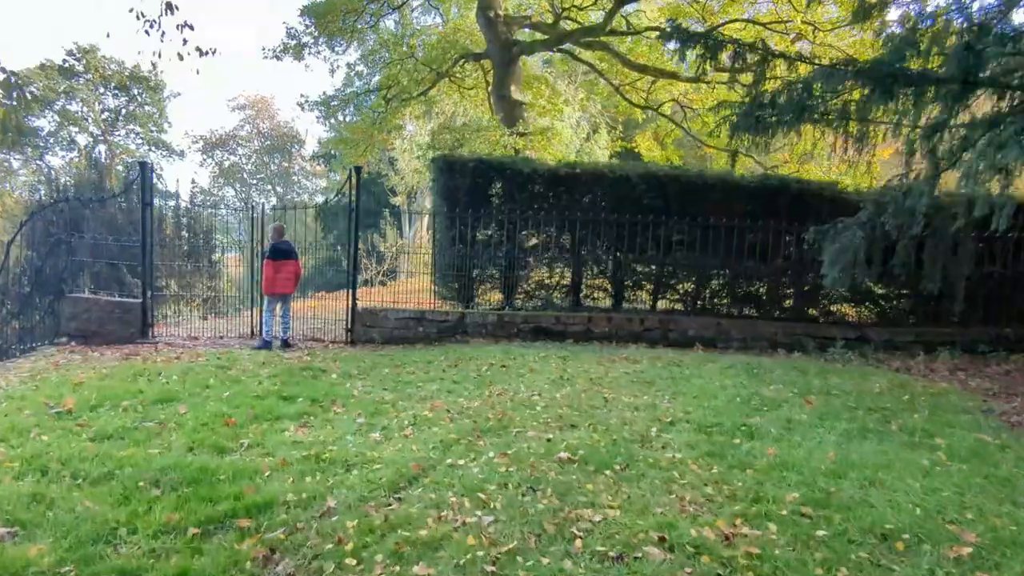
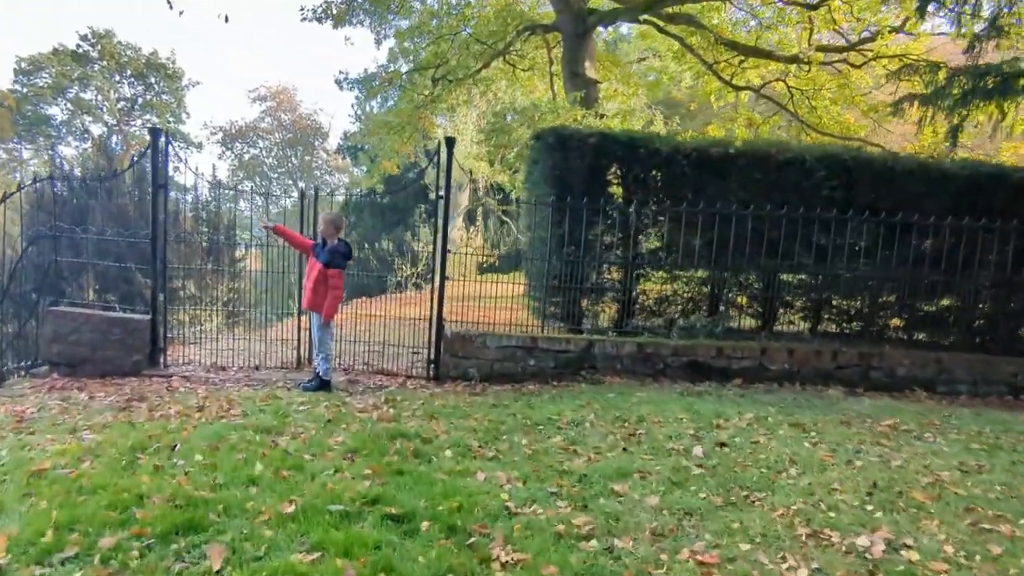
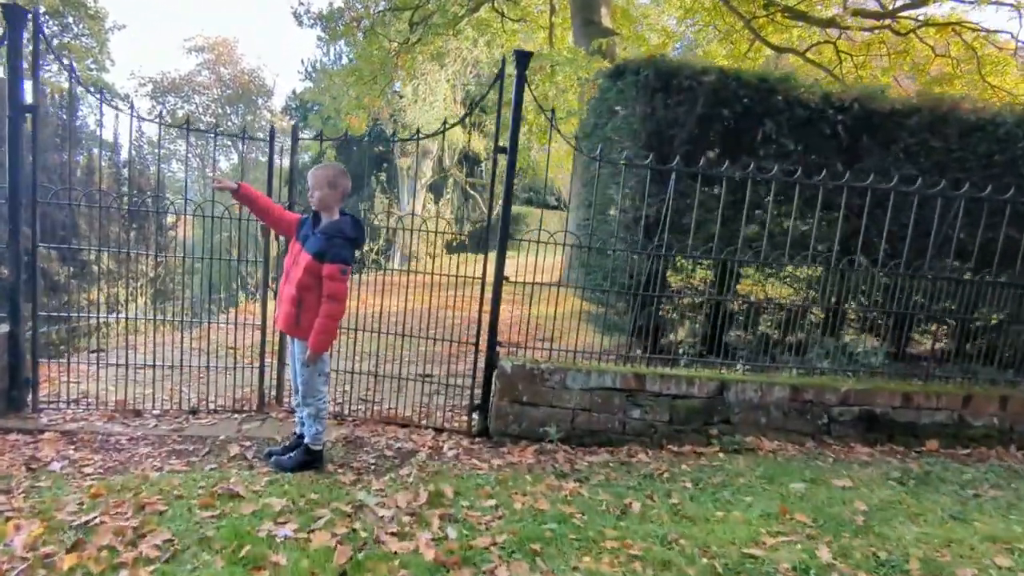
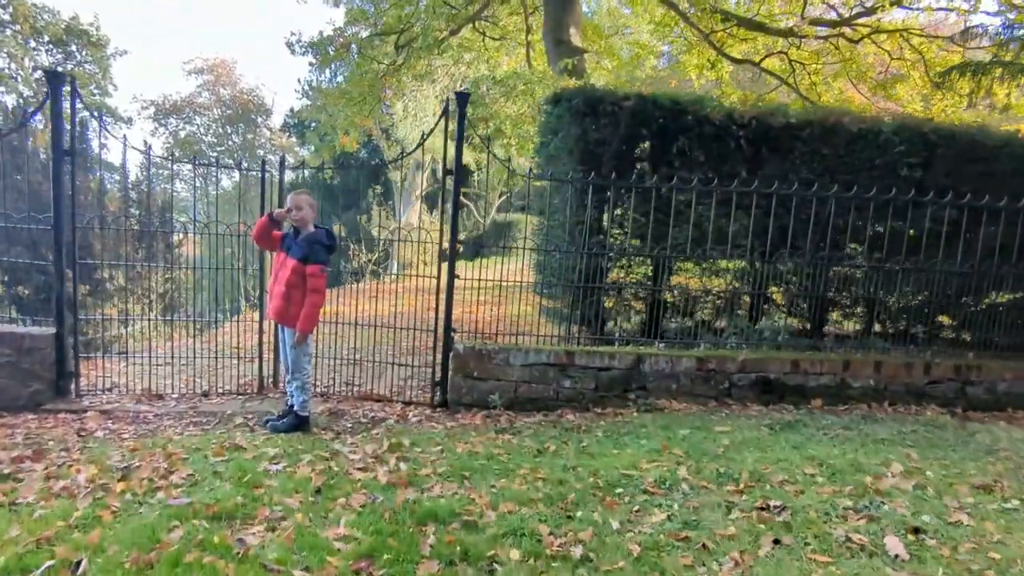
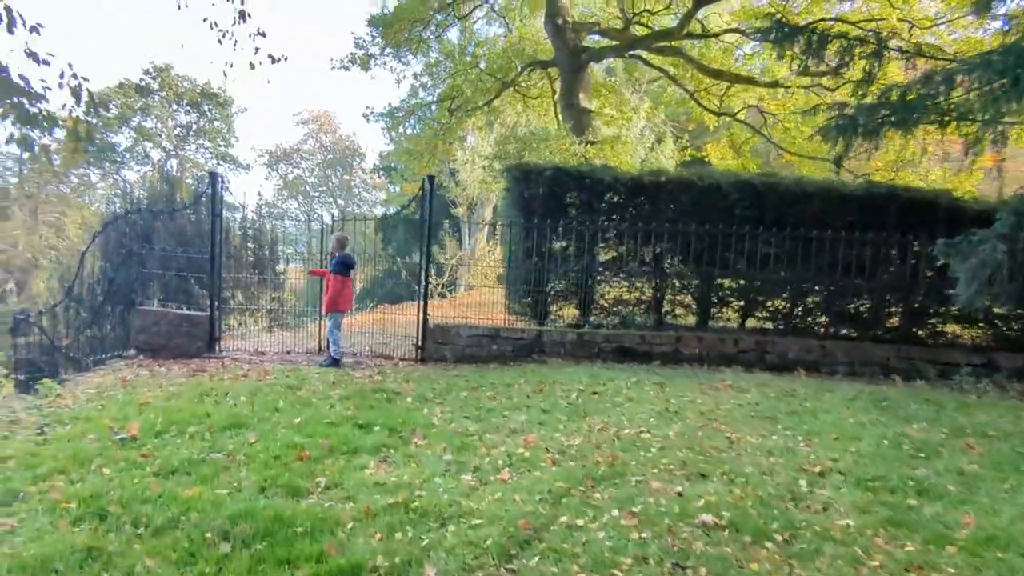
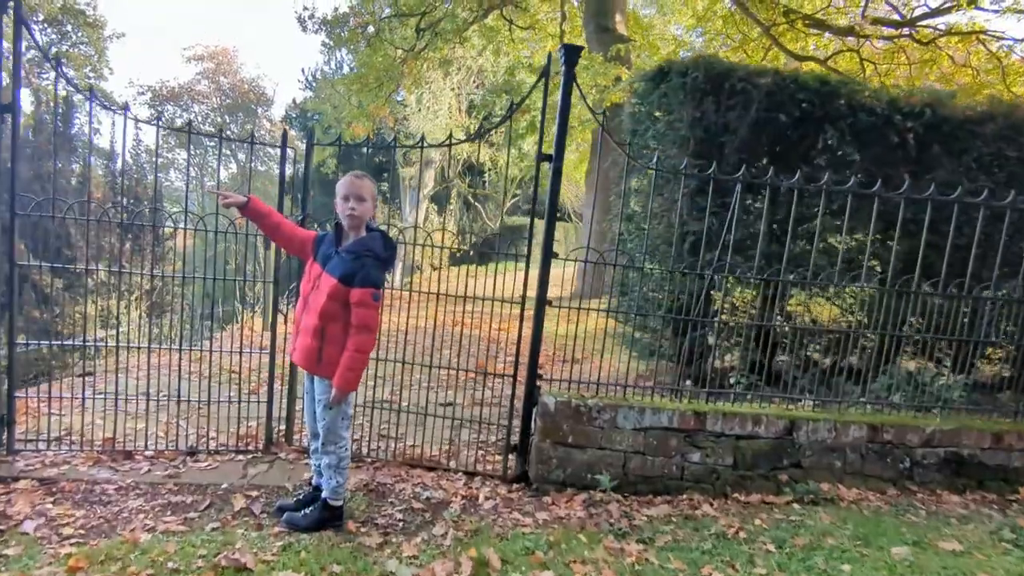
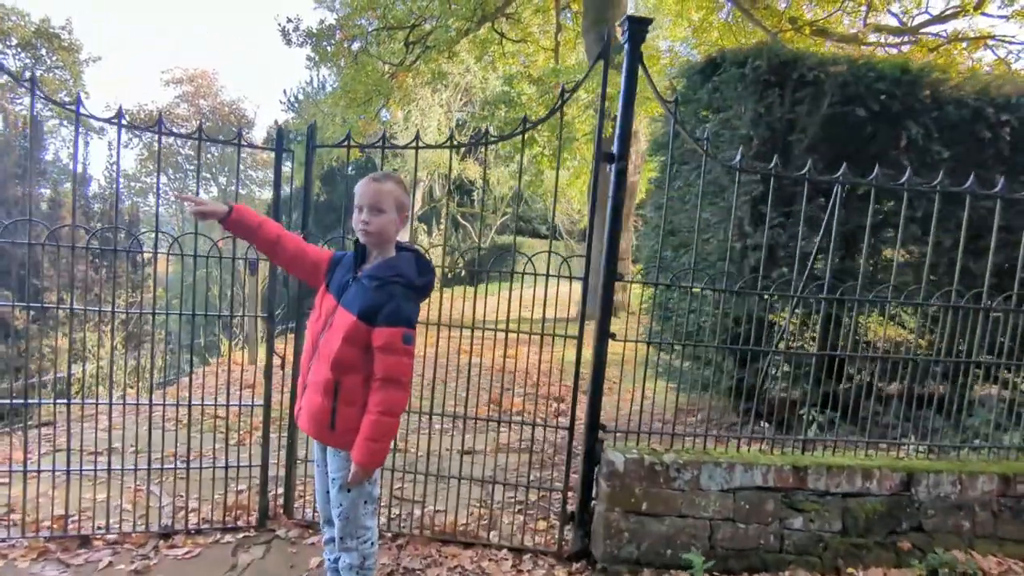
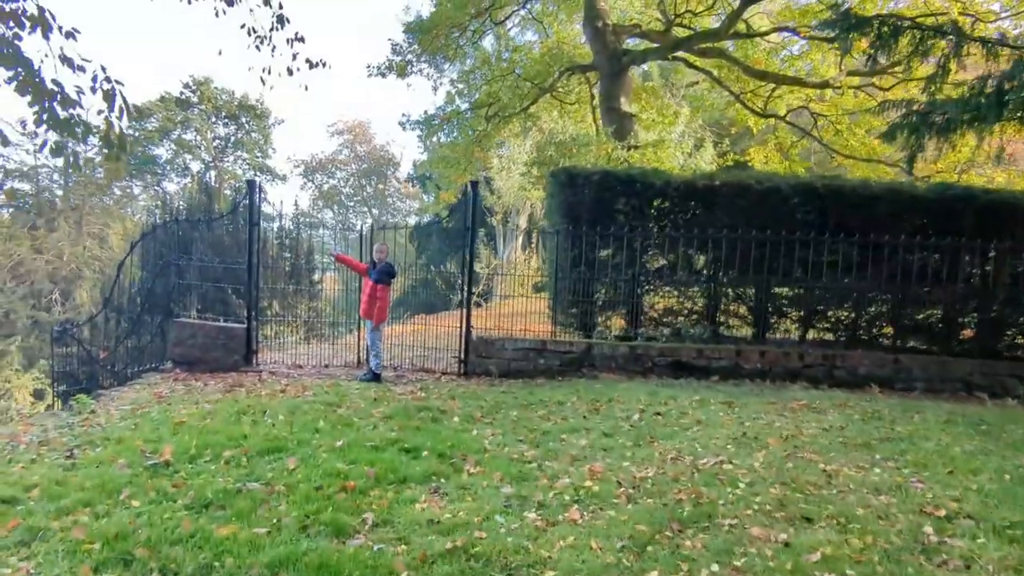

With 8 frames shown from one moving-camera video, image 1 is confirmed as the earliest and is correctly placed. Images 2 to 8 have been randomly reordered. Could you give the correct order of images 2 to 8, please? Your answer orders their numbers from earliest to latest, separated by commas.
5, 8, 2, 4, 3, 6, 7
